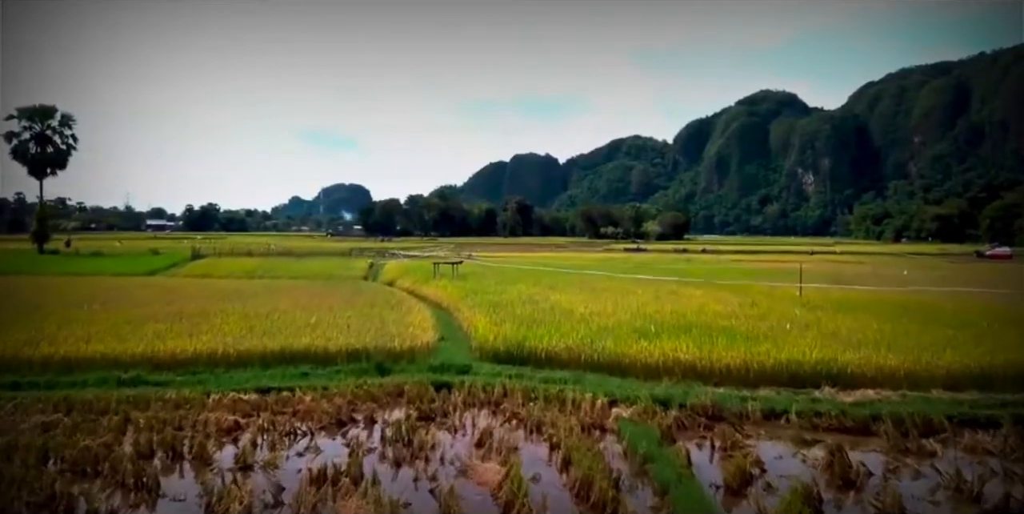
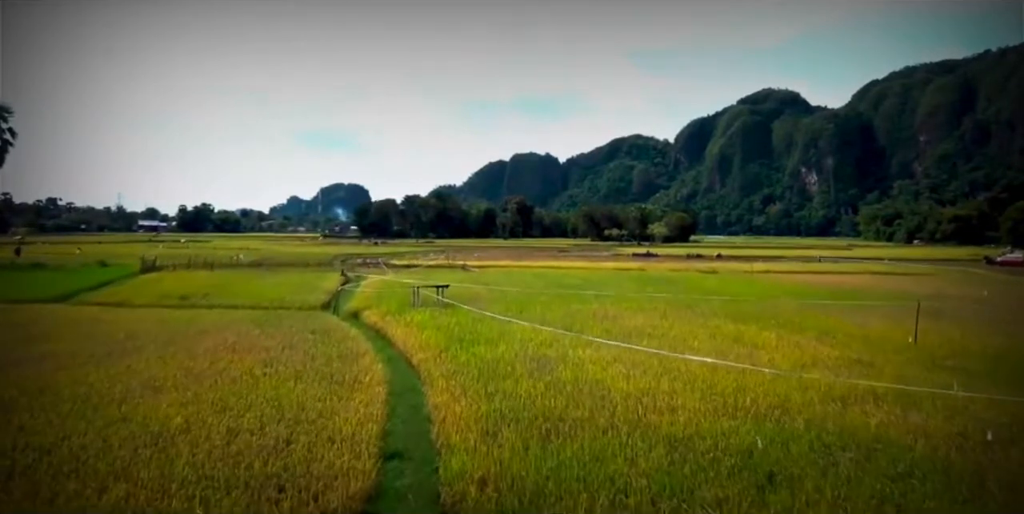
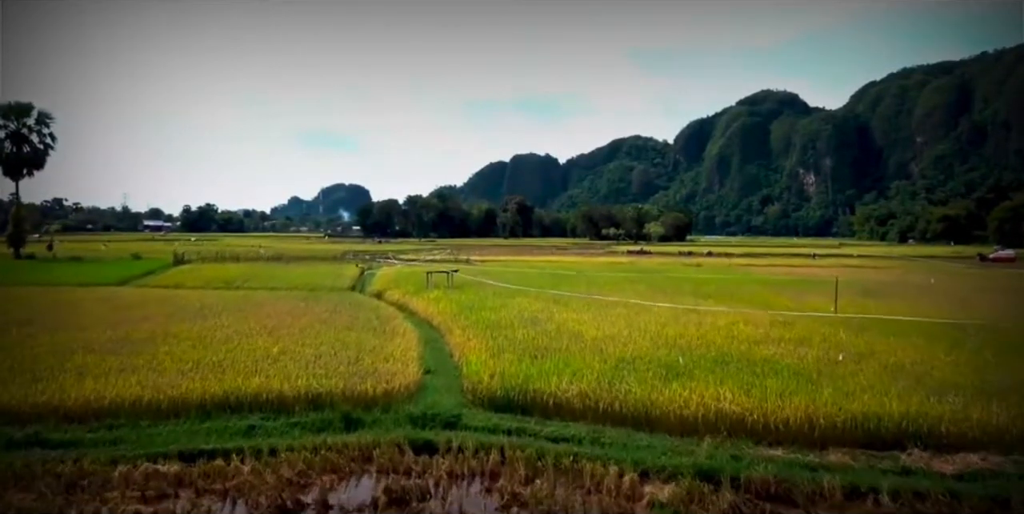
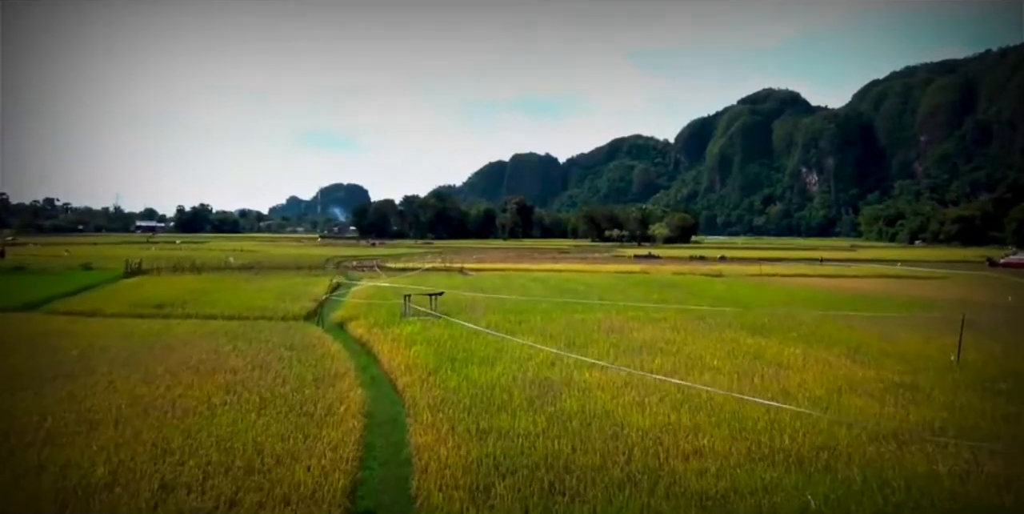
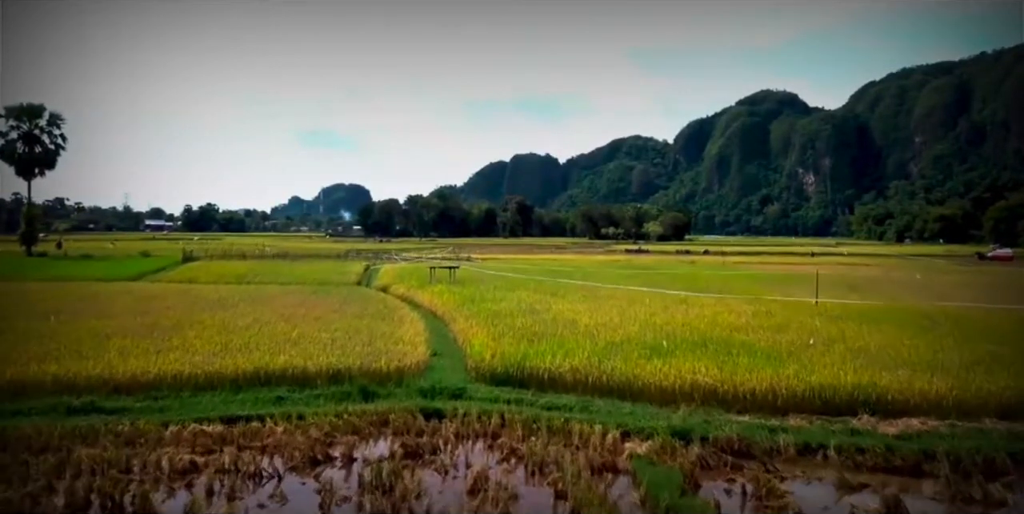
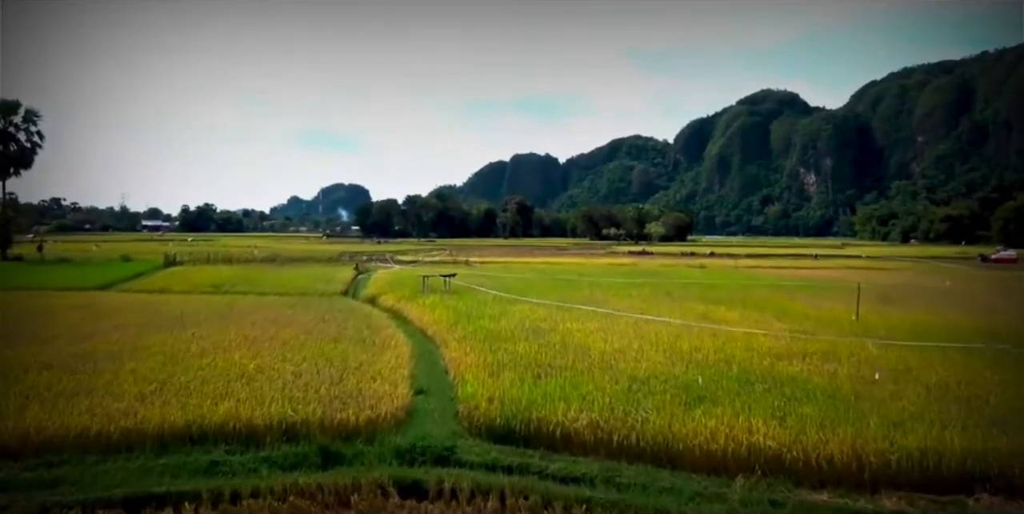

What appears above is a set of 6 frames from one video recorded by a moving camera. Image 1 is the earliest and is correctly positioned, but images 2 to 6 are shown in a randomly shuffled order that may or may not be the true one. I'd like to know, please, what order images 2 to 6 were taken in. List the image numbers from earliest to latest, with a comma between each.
5, 3, 6, 2, 4
